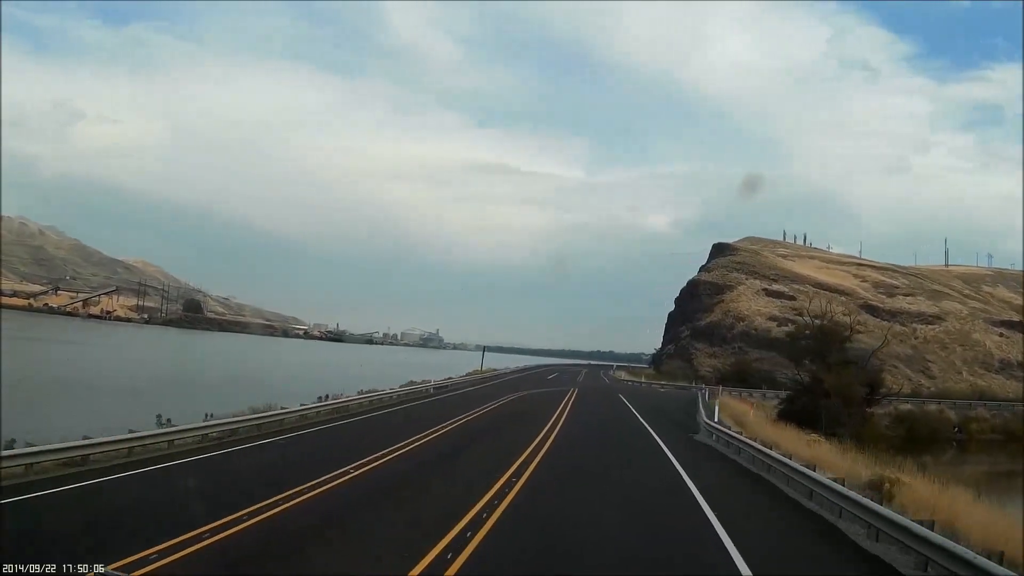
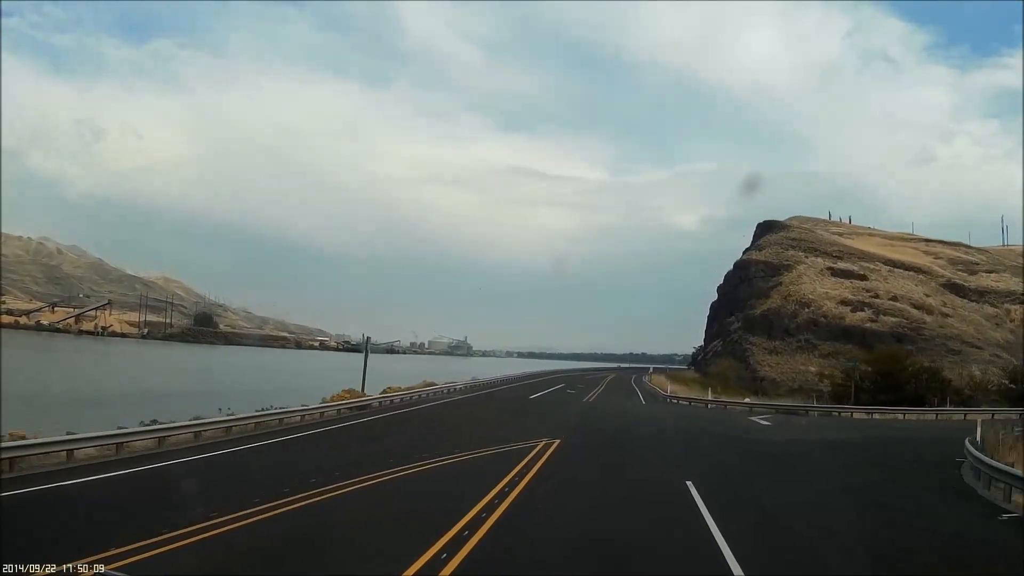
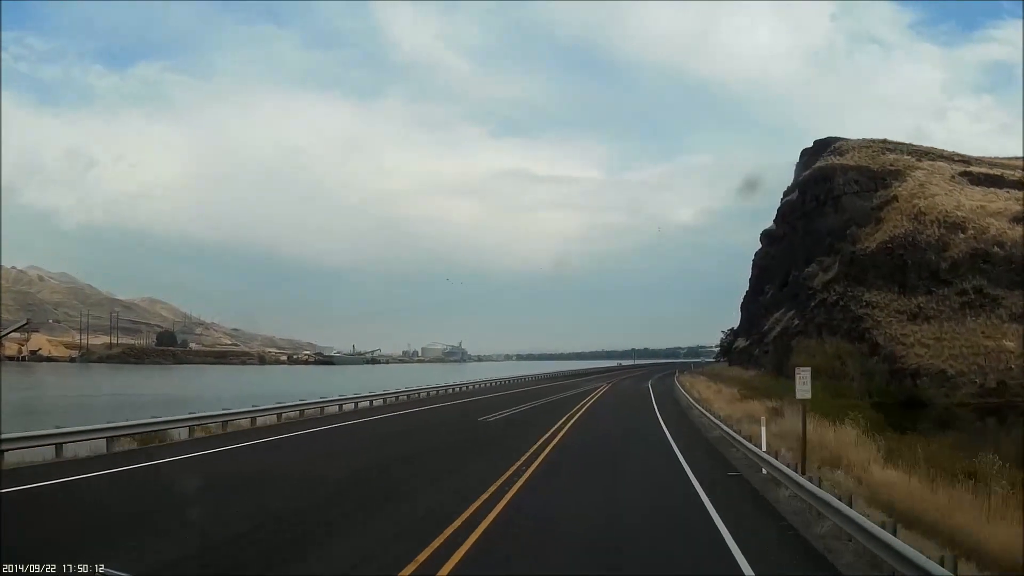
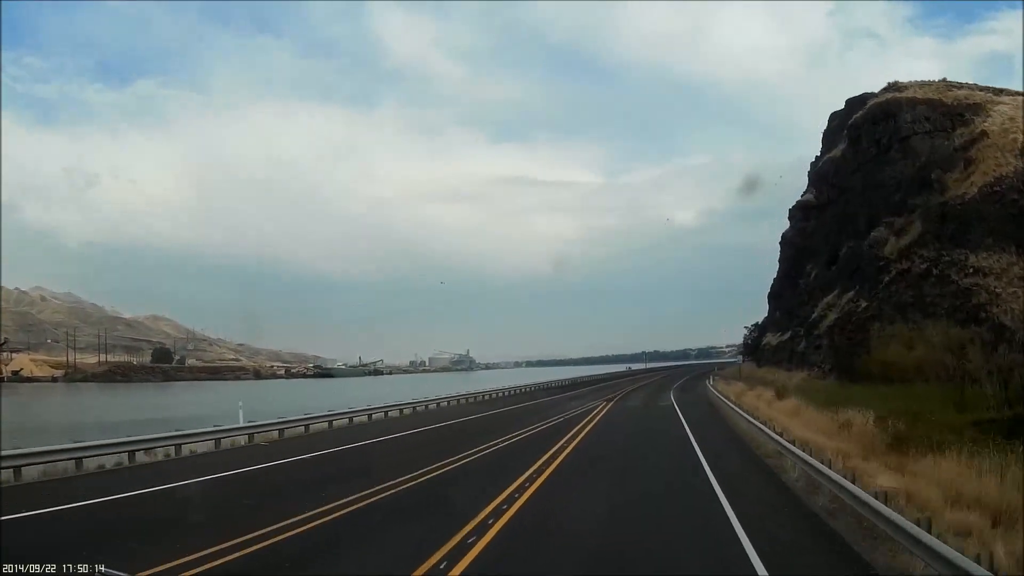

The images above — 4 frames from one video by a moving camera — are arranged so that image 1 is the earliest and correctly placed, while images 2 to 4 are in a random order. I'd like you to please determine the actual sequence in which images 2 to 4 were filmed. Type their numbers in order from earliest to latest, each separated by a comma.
2, 3, 4
